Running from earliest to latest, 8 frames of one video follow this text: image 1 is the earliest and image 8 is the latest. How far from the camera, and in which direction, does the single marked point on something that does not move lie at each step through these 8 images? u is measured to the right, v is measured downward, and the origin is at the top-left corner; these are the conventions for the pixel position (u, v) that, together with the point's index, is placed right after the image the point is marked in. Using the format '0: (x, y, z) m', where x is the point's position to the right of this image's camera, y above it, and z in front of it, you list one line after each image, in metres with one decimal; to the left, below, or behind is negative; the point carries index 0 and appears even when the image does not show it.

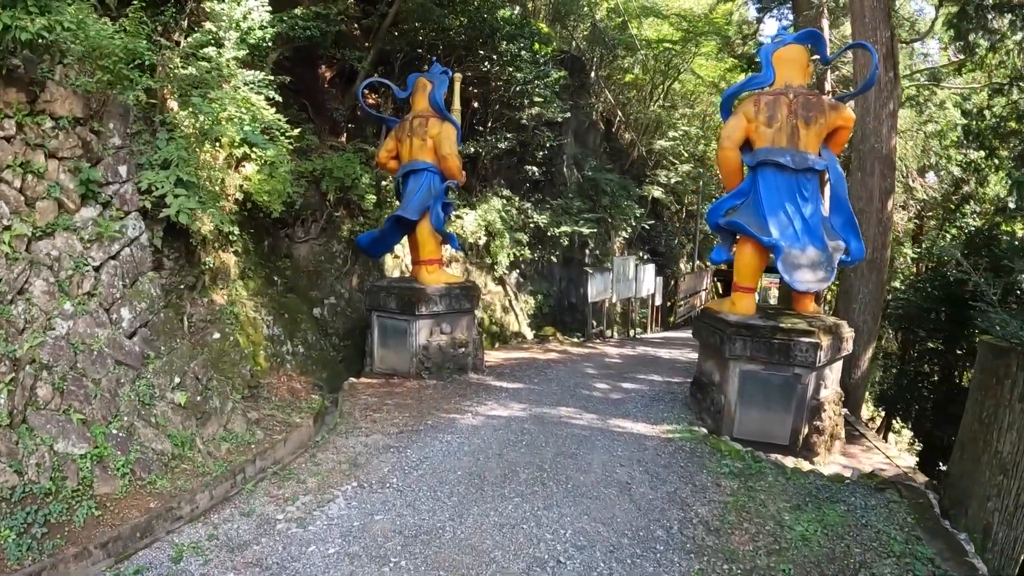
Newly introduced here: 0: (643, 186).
0: (+2.2, +1.7, +16.6) m
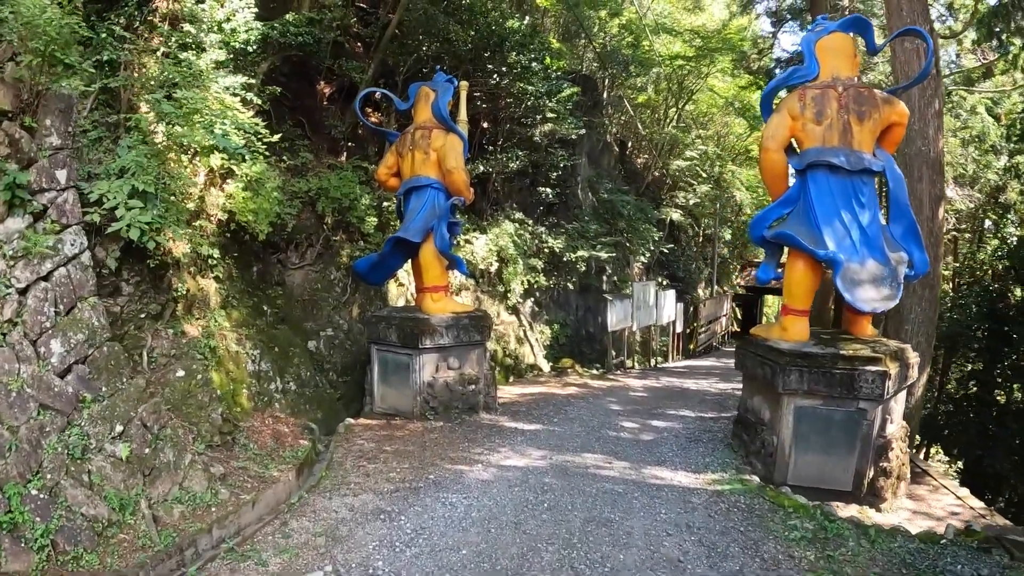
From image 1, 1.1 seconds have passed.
0: (+2.4, +1.3, +15.9) m
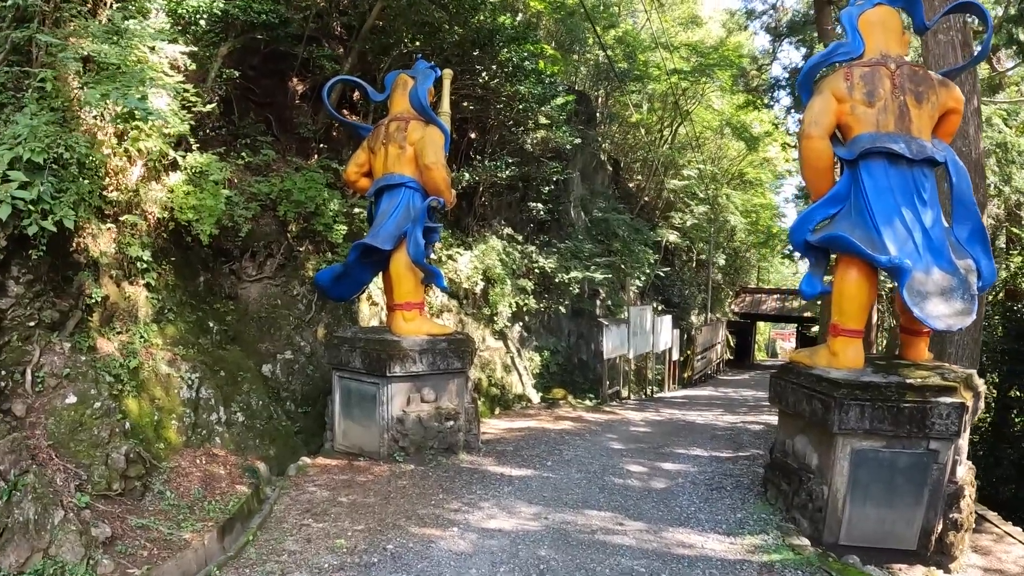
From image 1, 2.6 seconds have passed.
0: (+2.2, +0.9, +15.1) m
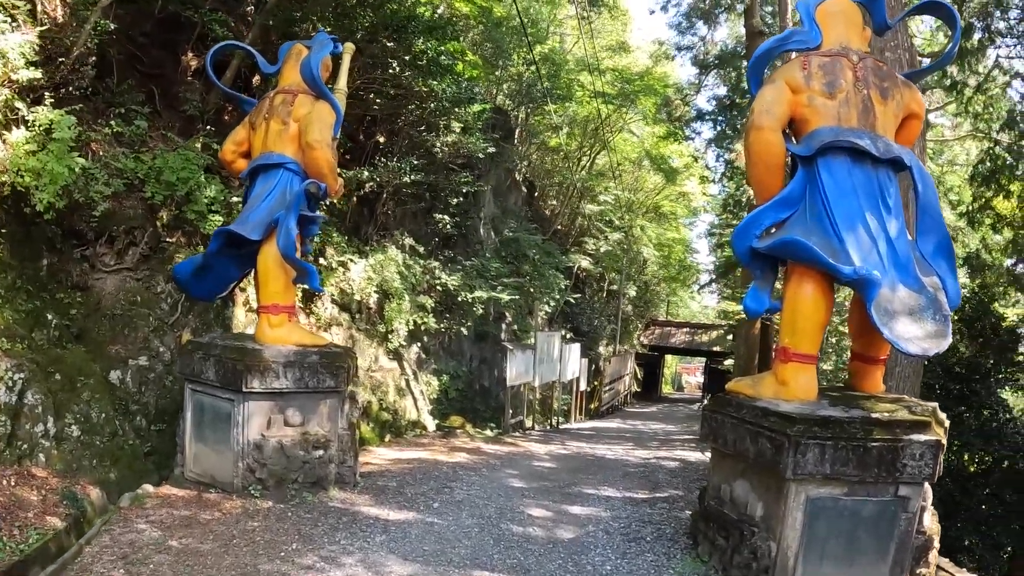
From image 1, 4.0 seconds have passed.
0: (+0.8, +0.5, +14.6) m
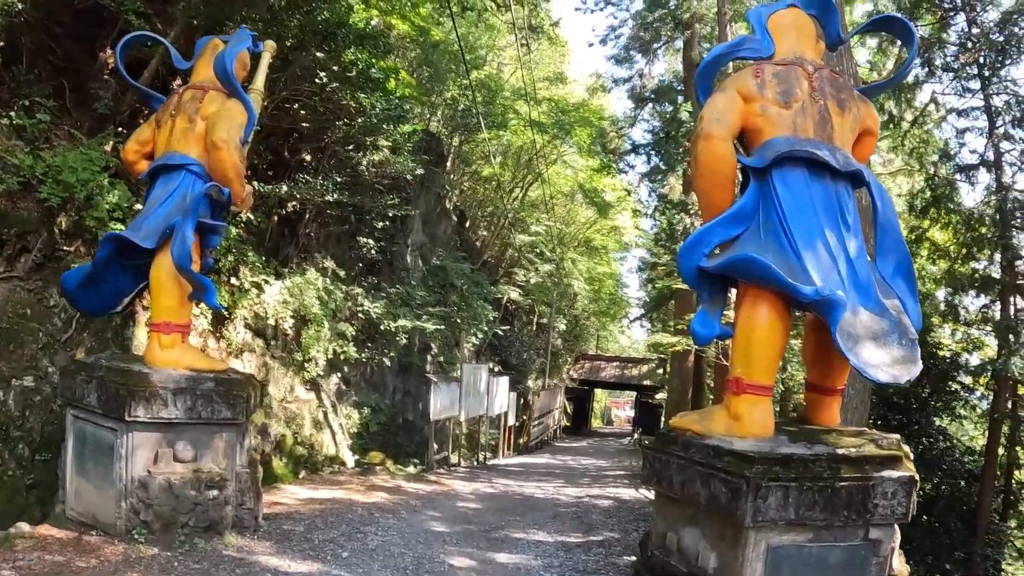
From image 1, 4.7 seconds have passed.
0: (-0.2, 0.0, +14.3) m
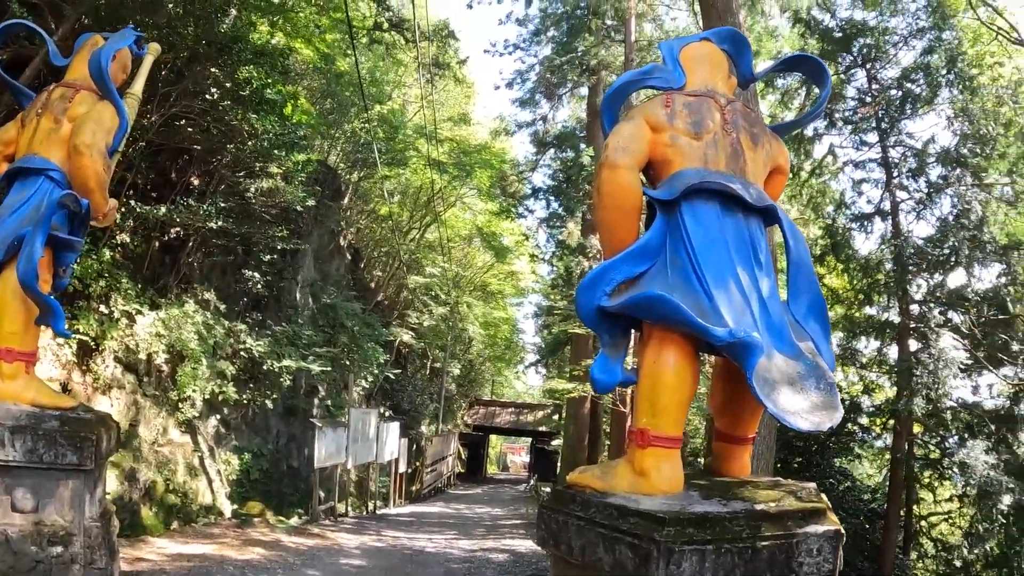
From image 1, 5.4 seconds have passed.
0: (-1.7, -0.6, +13.9) m
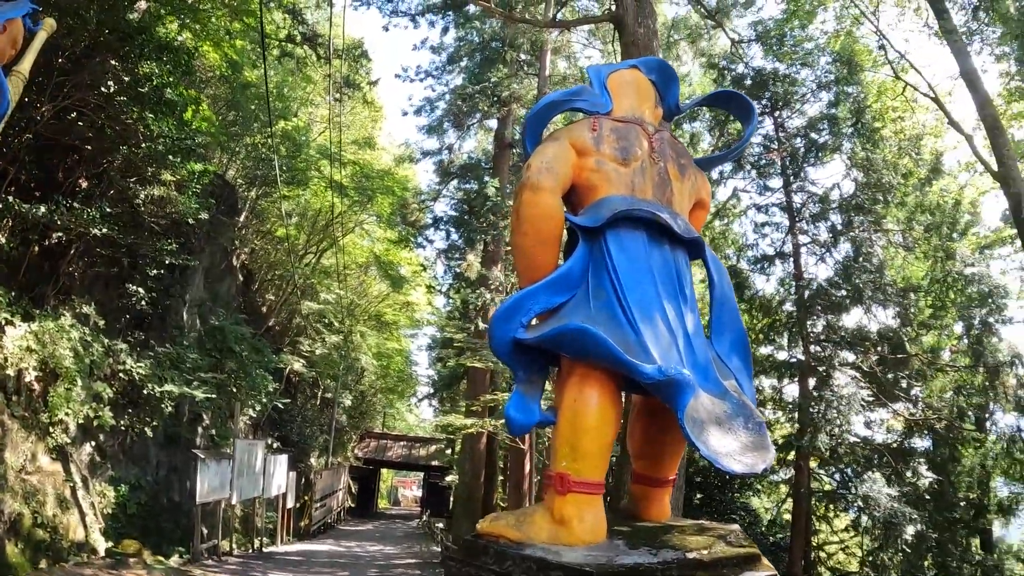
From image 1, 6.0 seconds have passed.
0: (-3.1, -0.9, +13.4) m
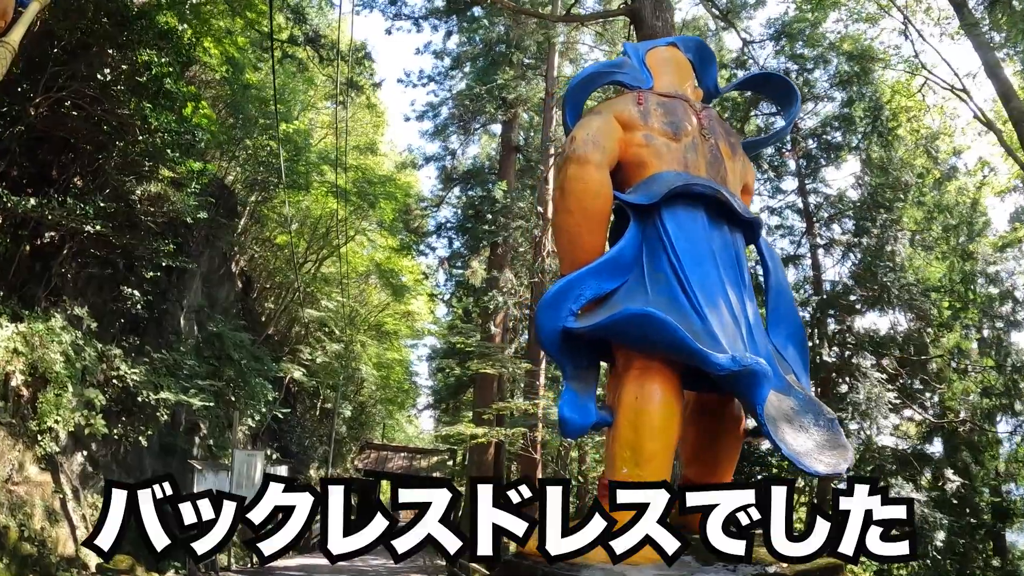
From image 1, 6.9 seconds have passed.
0: (-3.0, -1.0, +13.0) m
